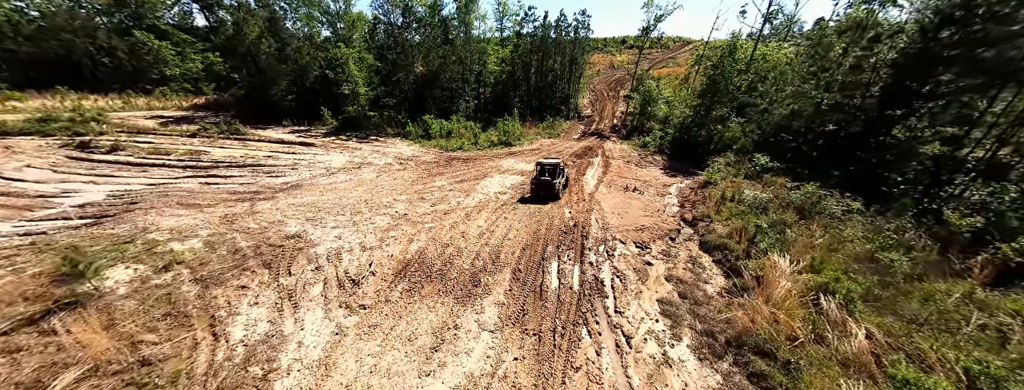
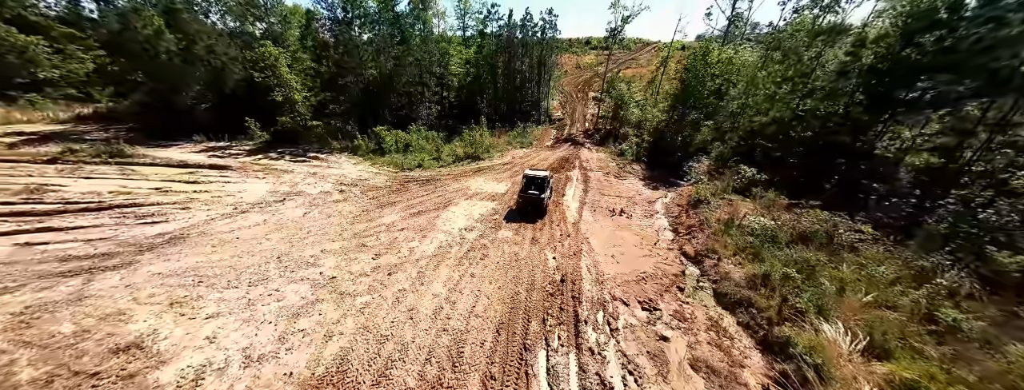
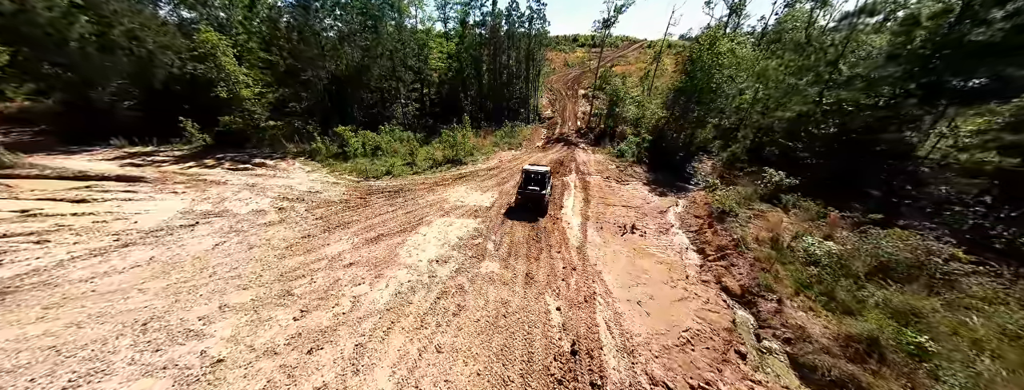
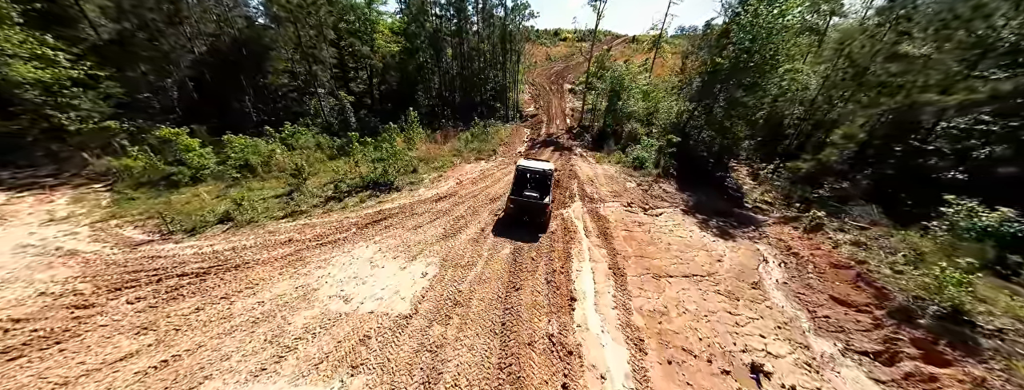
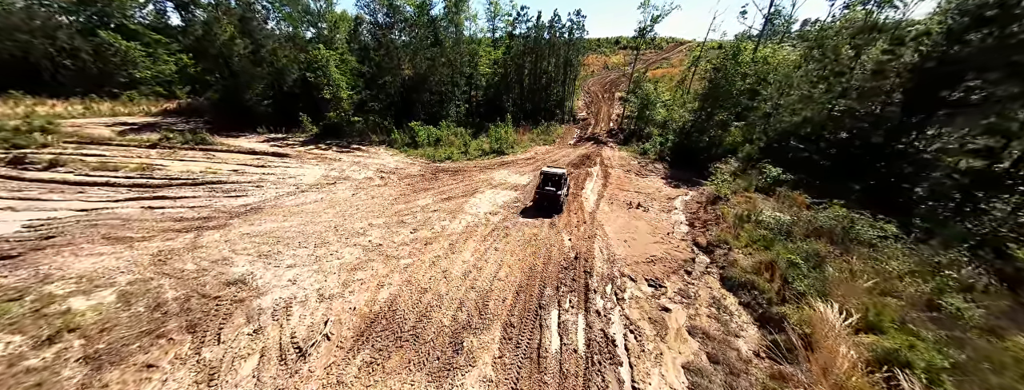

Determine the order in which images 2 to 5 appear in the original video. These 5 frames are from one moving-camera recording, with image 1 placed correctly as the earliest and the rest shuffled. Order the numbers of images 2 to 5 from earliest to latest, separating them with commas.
5, 2, 3, 4
